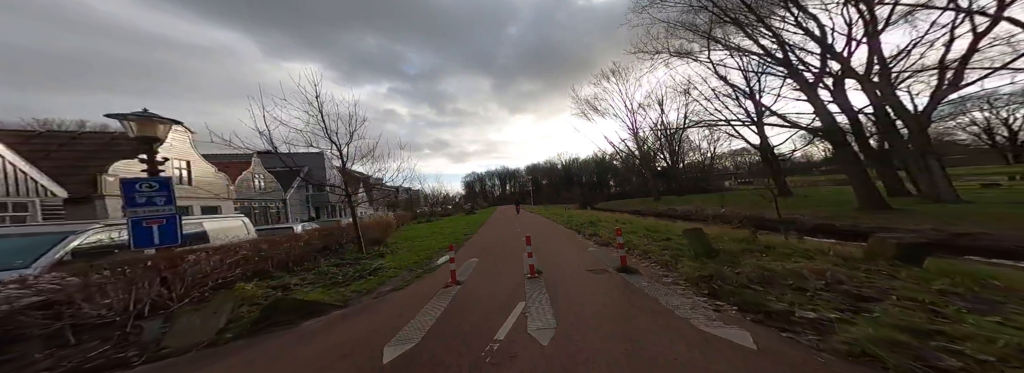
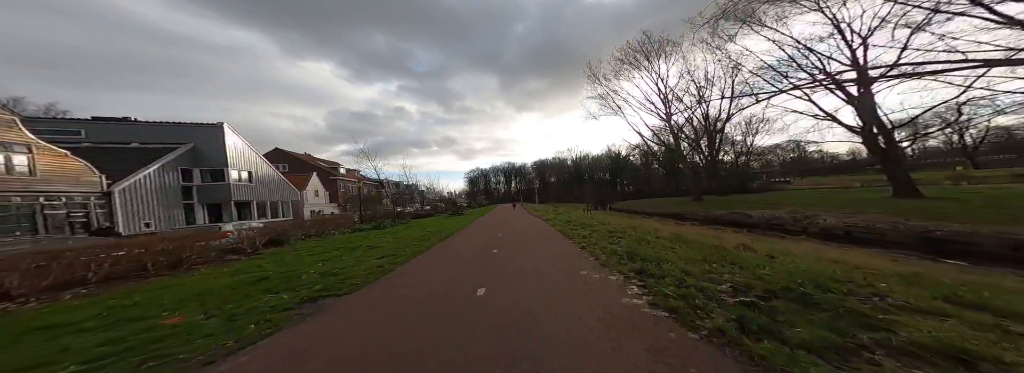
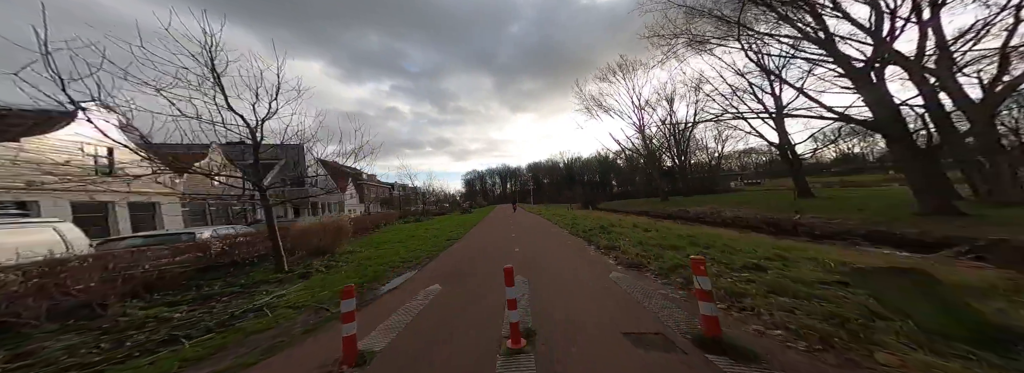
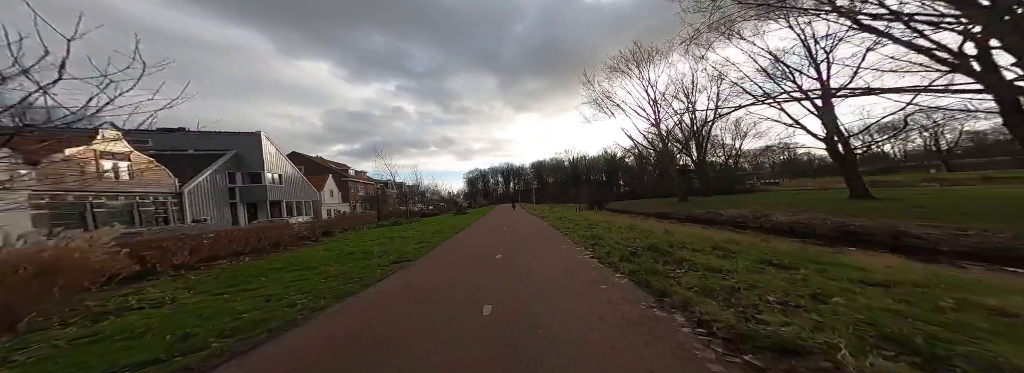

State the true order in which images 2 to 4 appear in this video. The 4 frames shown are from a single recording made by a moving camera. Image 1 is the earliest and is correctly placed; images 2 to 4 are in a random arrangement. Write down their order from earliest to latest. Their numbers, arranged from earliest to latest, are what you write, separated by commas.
3, 4, 2
